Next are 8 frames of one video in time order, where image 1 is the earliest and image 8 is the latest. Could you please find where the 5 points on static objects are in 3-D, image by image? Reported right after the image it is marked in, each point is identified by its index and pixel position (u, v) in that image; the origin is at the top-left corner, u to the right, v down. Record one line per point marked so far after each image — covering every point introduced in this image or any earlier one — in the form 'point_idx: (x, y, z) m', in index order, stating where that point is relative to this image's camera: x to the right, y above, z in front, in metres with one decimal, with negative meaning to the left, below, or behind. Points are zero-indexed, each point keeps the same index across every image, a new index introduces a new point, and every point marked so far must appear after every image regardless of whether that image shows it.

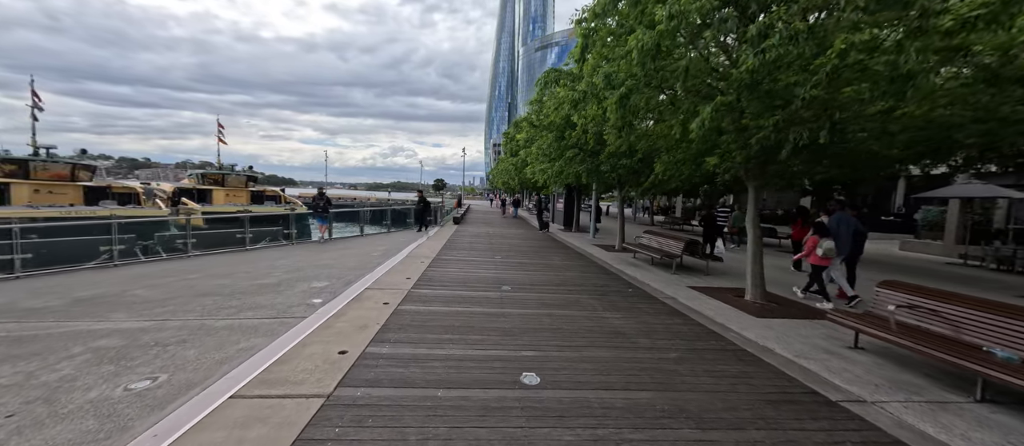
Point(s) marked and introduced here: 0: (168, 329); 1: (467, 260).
0: (-4.1, -1.3, +4.7) m
1: (-1.1, -0.9, +9.9) m
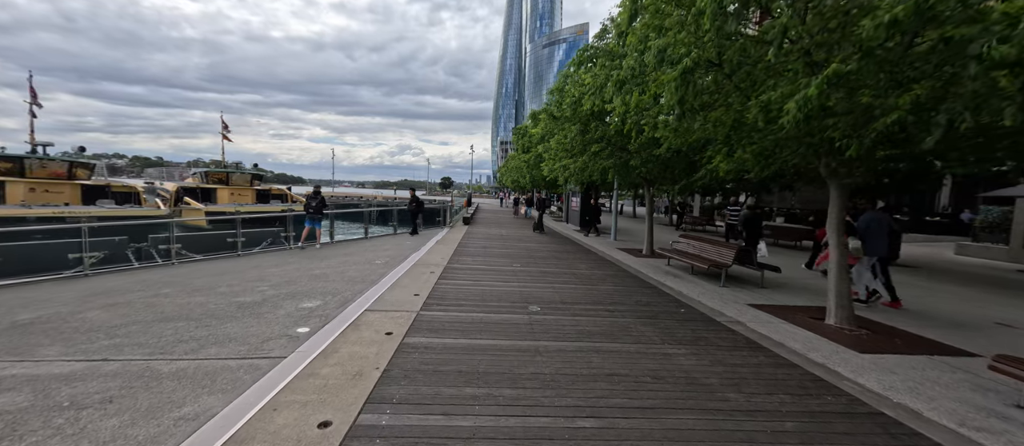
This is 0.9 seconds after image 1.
0: (-3.7, -1.4, +3.5) m
1: (-0.6, -1.0, +8.6) m
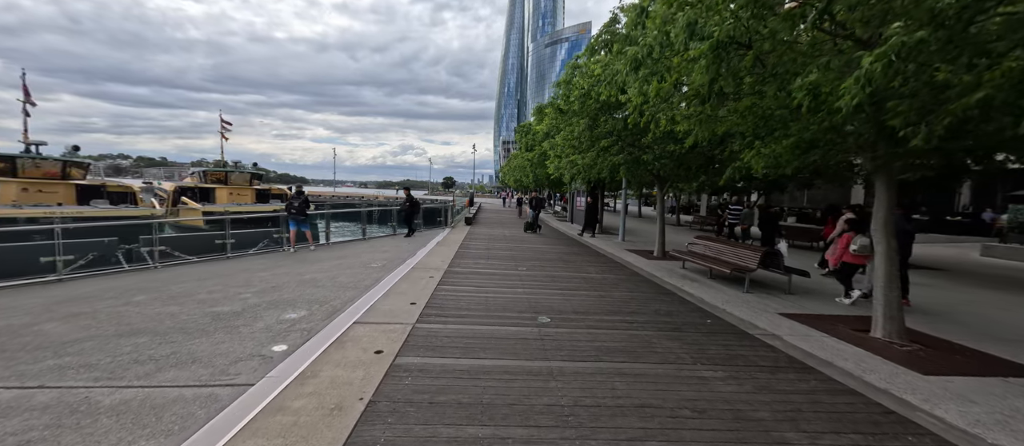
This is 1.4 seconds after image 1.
0: (-3.6, -1.4, +2.9) m
1: (-0.5, -1.0, +8.0) m
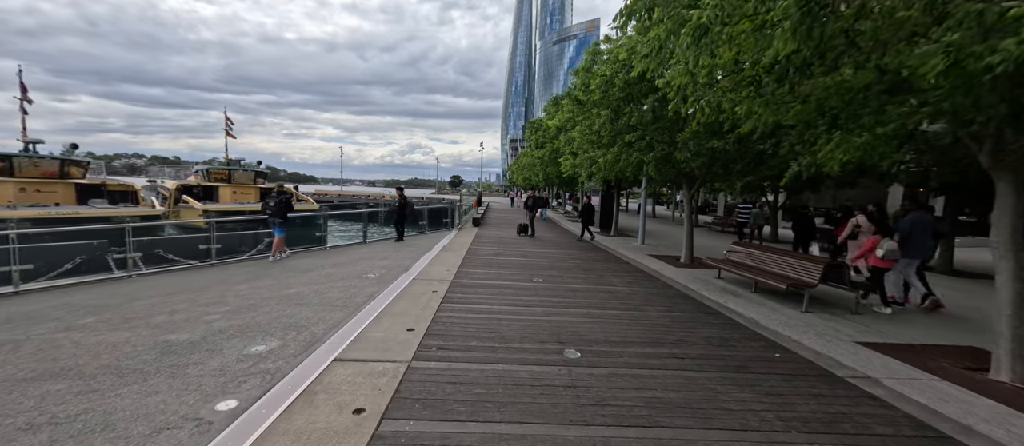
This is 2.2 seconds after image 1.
0: (-3.4, -1.5, +1.9) m
1: (-0.3, -1.1, +7.0) m
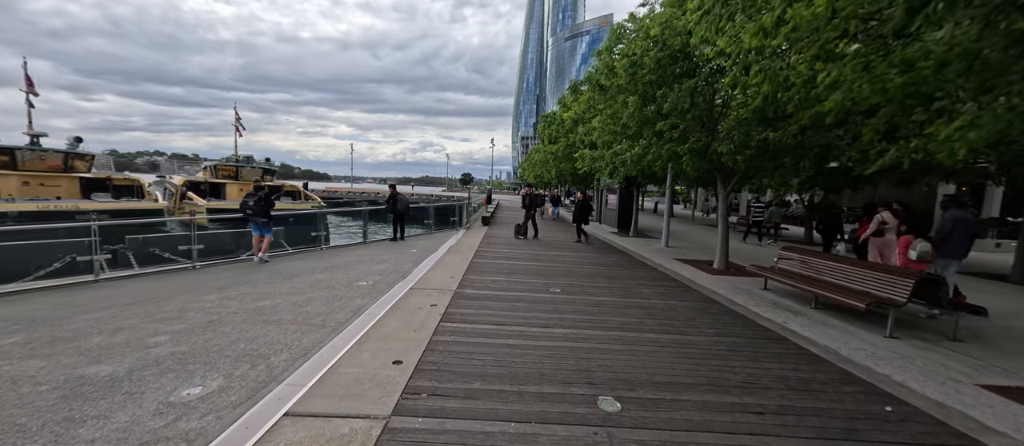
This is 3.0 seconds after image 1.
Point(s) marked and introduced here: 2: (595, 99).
0: (-3.4, -1.5, +0.9) m
1: (-0.1, -1.2, +5.9) m
2: (+2.2, +3.3, +10.5) m
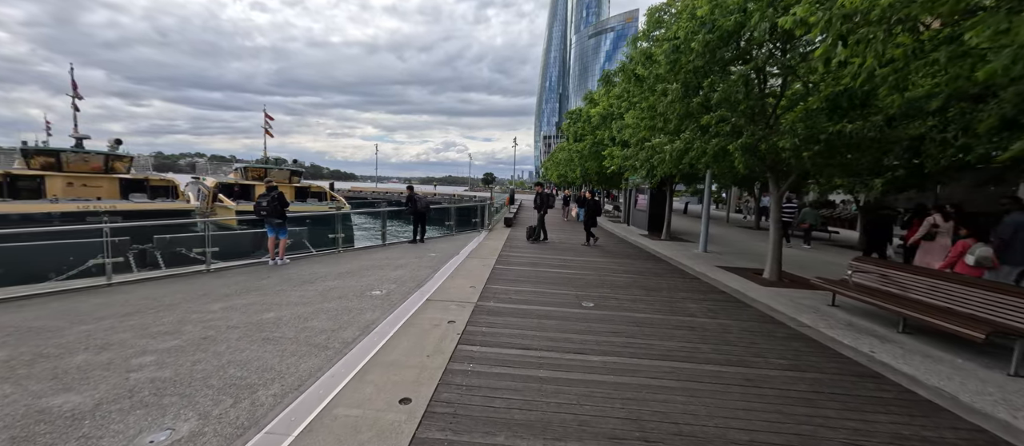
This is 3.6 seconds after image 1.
0: (-3.3, -1.6, +0.4) m
1: (+0.3, -1.2, +5.2) m
2: (+2.8, +3.2, +9.7) m
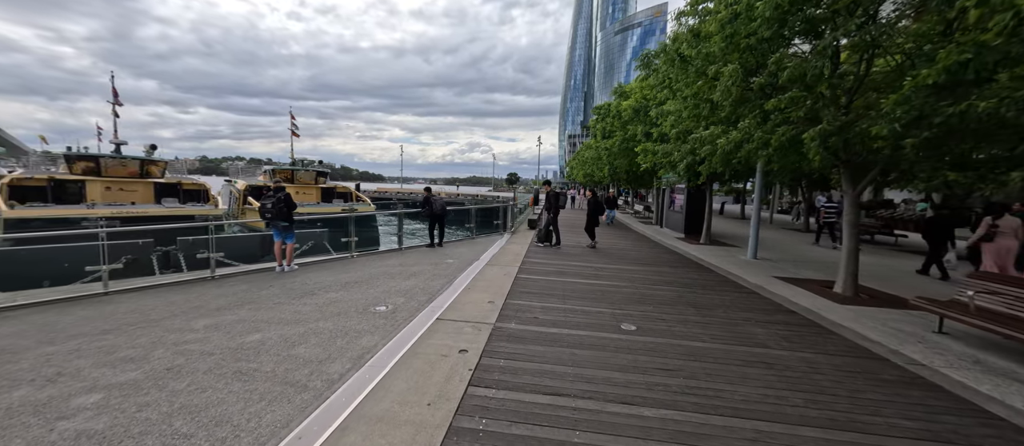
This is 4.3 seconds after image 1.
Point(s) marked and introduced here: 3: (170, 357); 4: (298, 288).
0: (-3.3, -1.7, -0.3) m
1: (+0.6, -1.3, +4.3) m
2: (+3.4, +3.1, +8.6) m
3: (-3.4, -1.3, +3.9) m
4: (-3.6, -1.1, +6.6) m
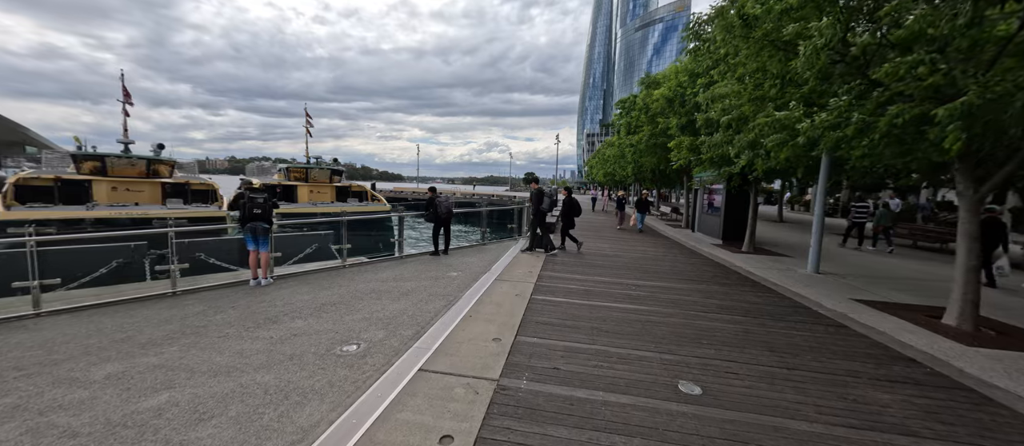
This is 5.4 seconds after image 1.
0: (-3.4, -1.8, -1.5) m
1: (+0.7, -1.4, +2.8) m
2: (+3.6, +3.0, +7.0) m
3: (-3.3, -1.4, +2.6) m
4: (-3.4, -1.2, +5.4) m
